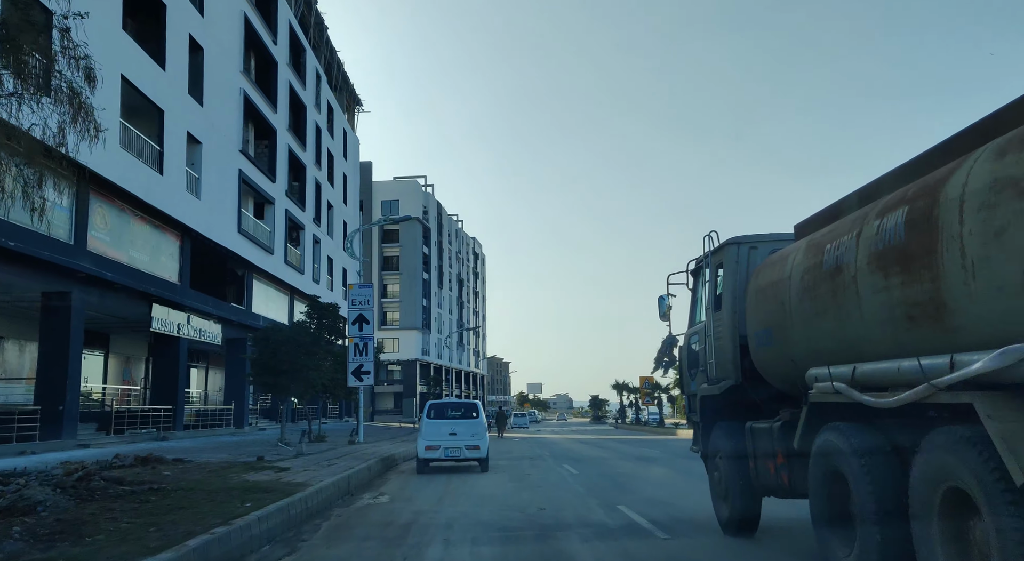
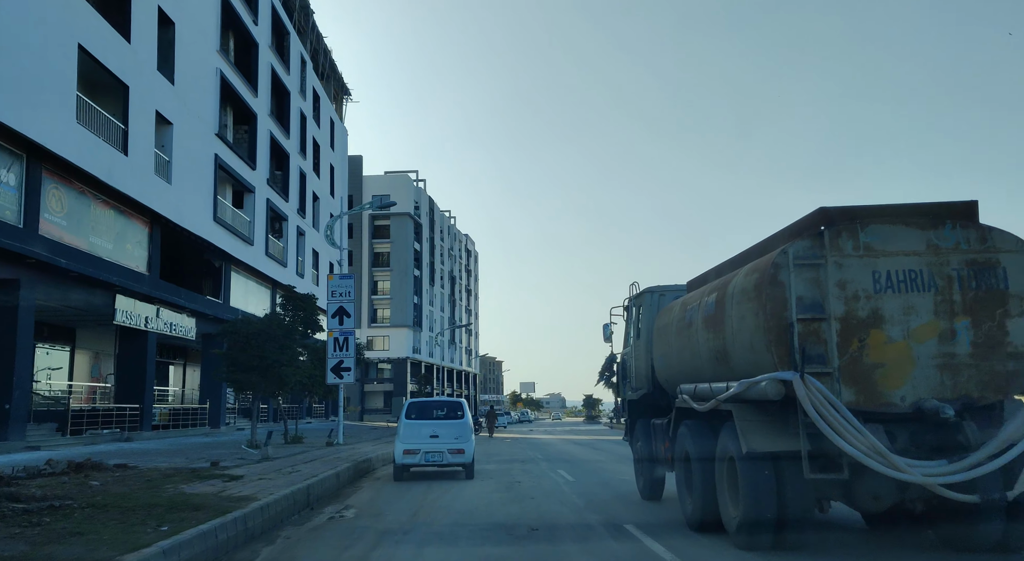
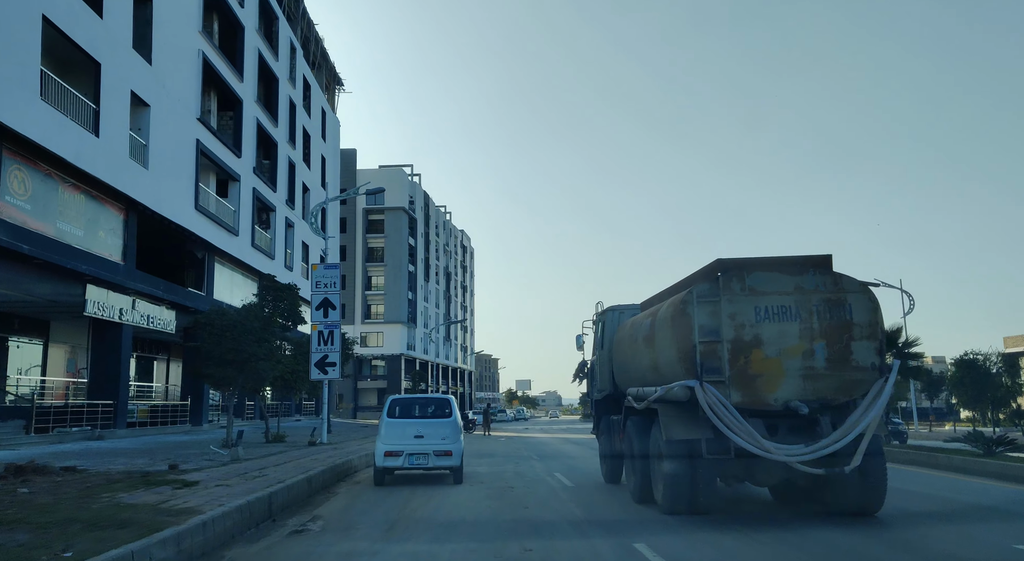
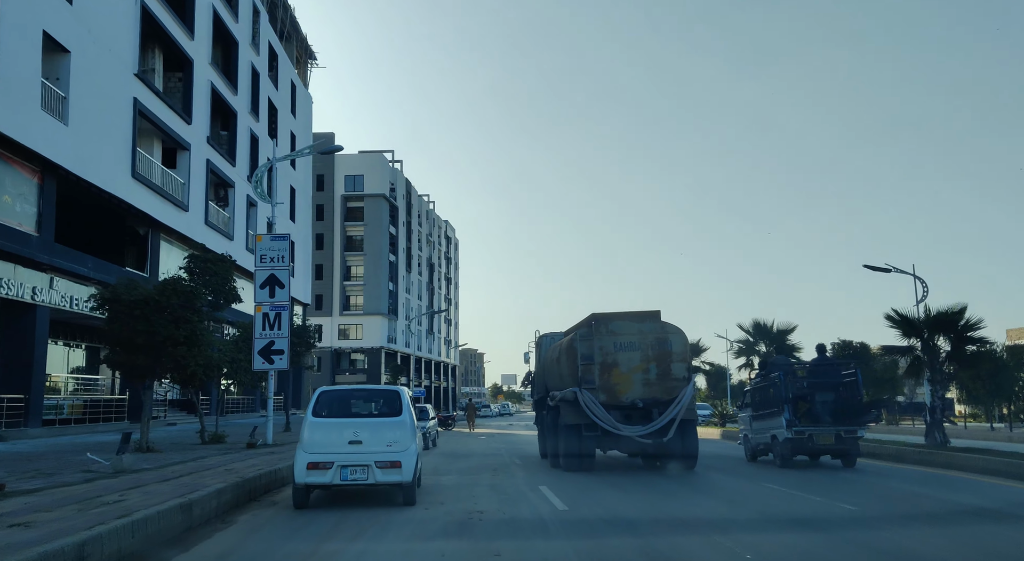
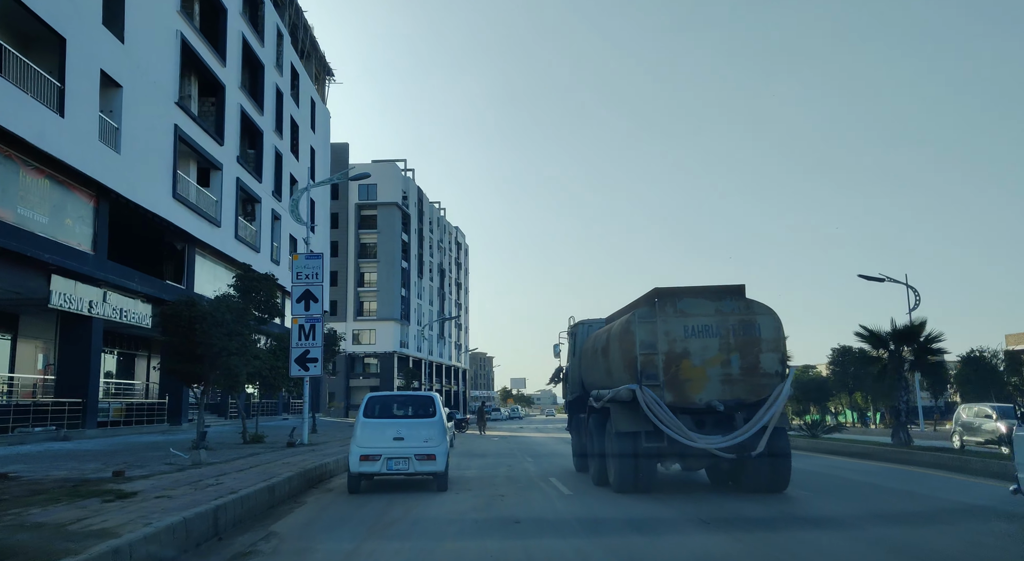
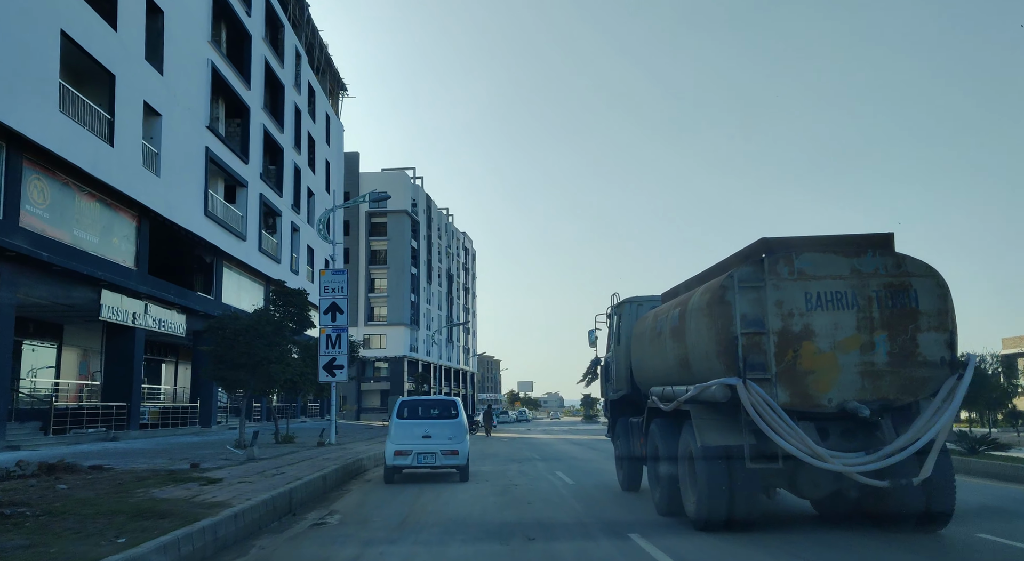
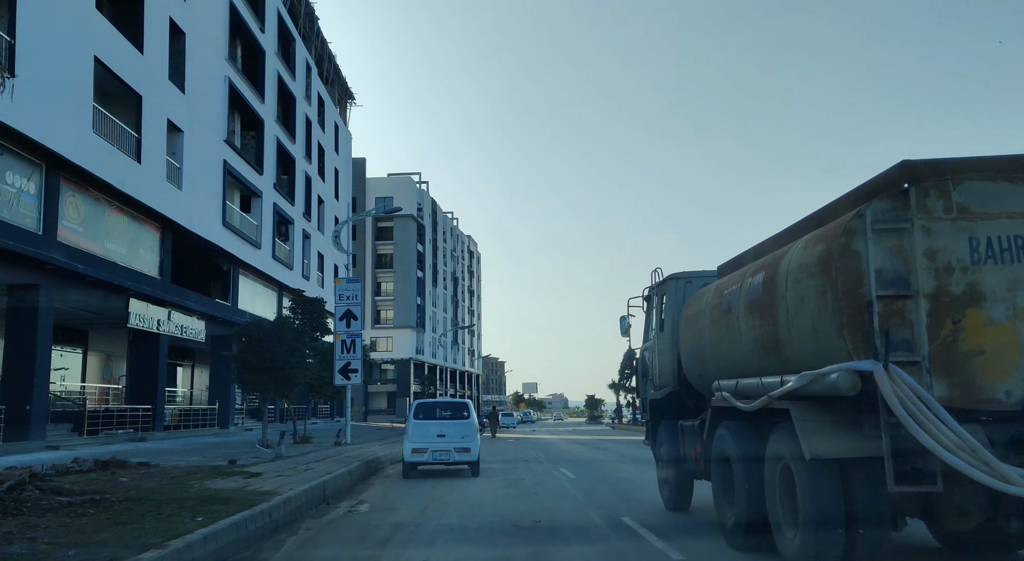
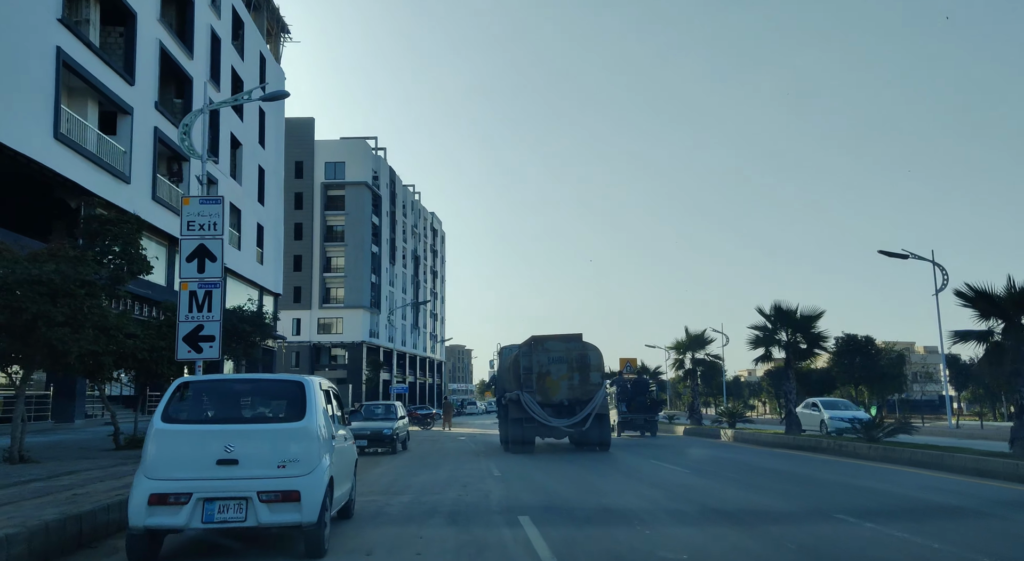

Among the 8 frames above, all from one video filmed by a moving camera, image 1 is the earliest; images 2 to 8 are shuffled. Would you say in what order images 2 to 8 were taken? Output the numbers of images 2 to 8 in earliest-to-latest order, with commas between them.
7, 2, 6, 3, 5, 4, 8
